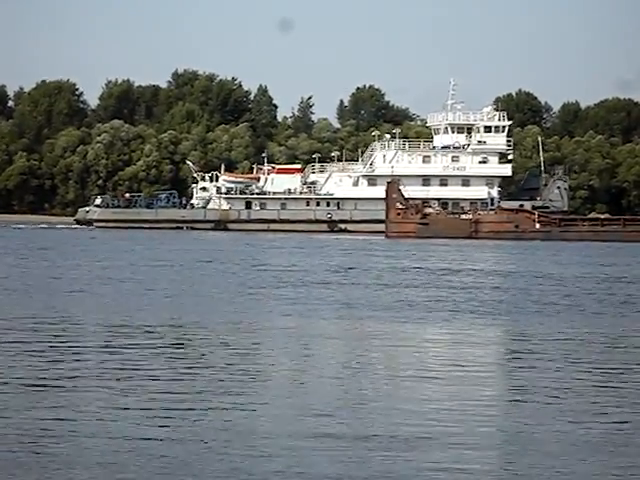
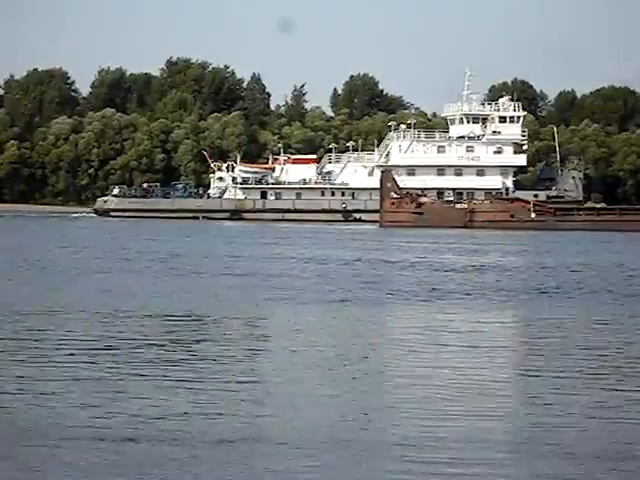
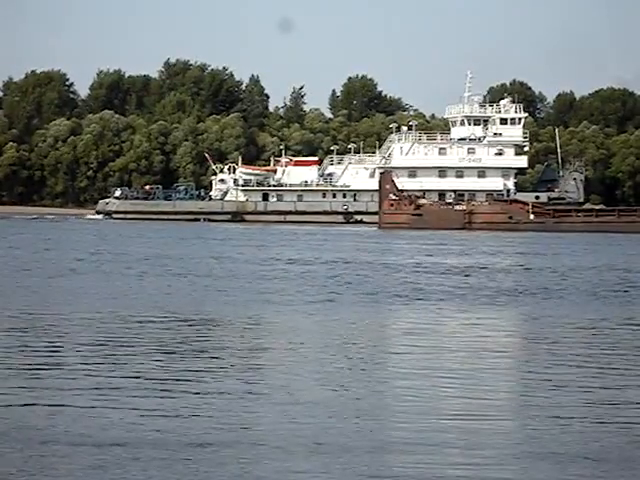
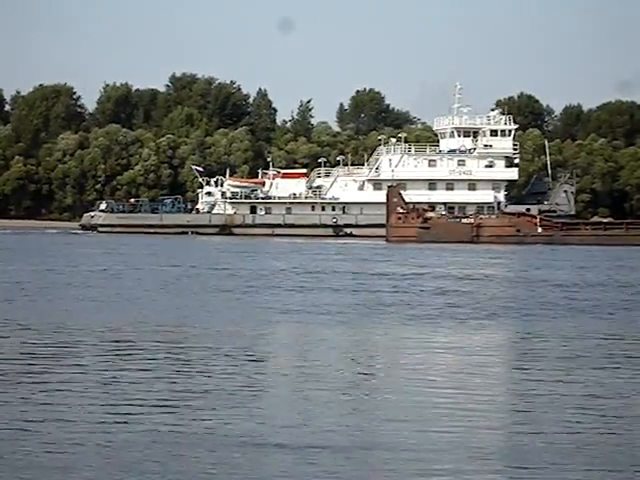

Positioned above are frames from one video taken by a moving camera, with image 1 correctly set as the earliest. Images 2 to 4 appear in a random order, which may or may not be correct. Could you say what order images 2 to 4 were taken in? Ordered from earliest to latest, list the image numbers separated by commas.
4, 2, 3
